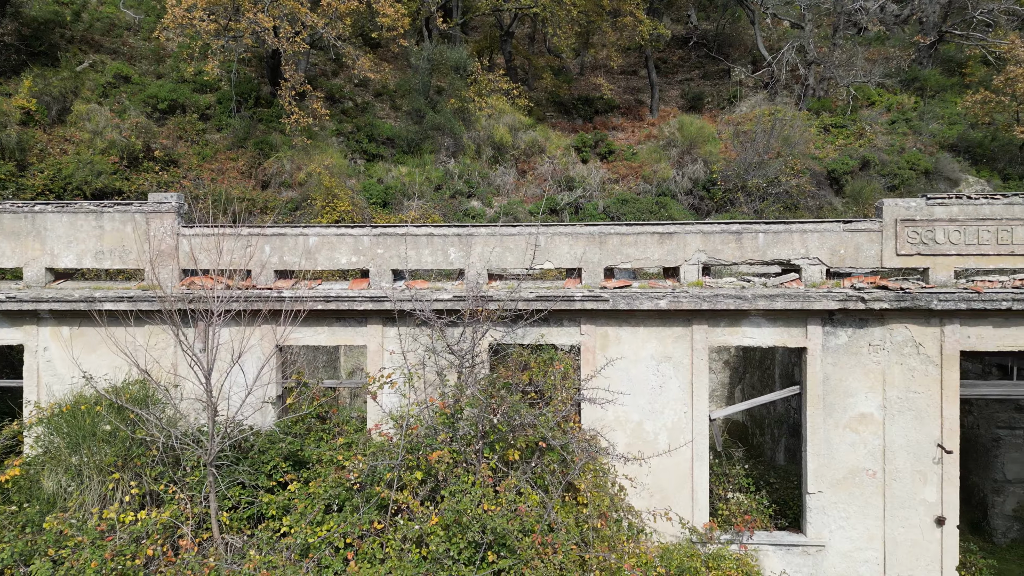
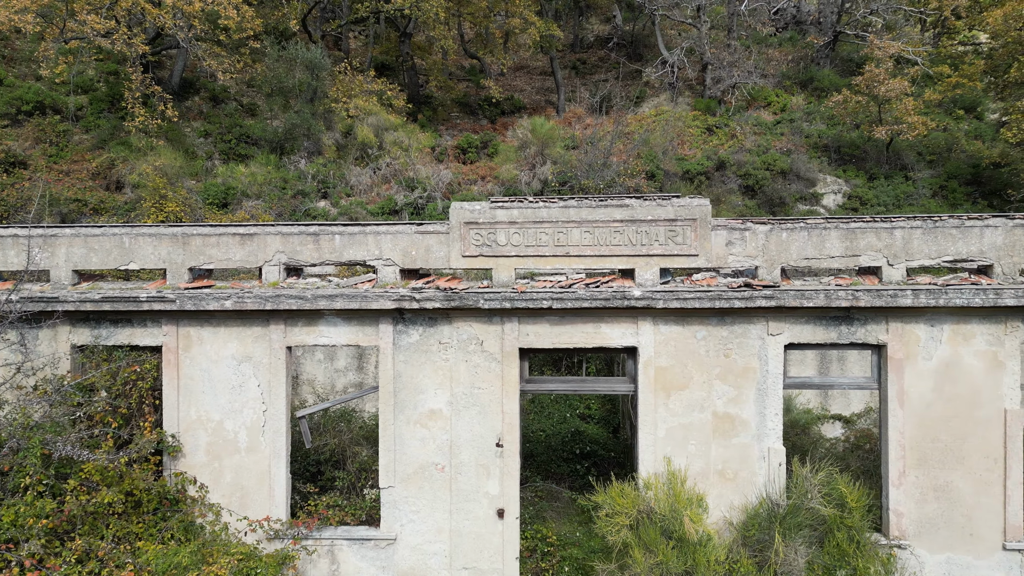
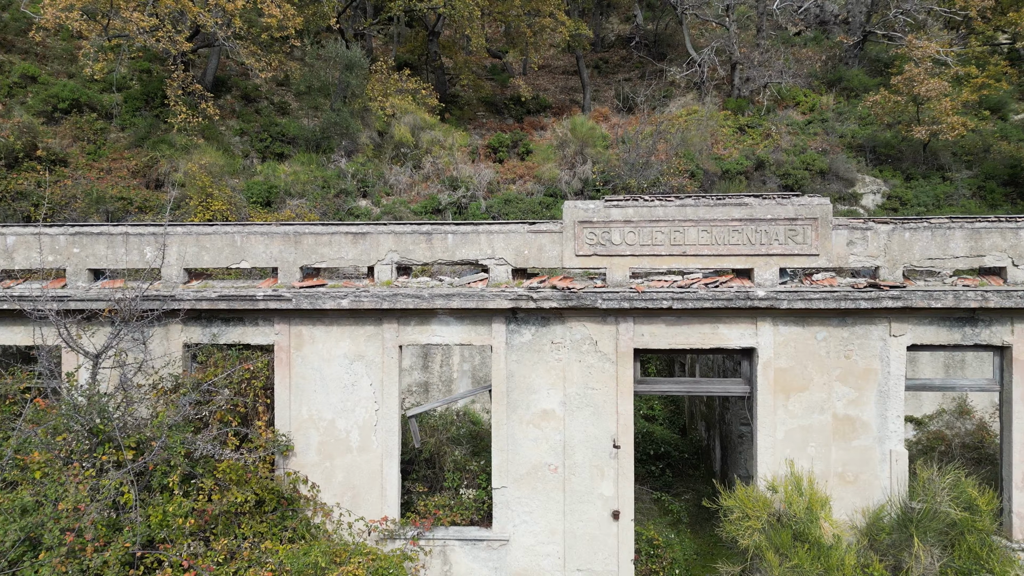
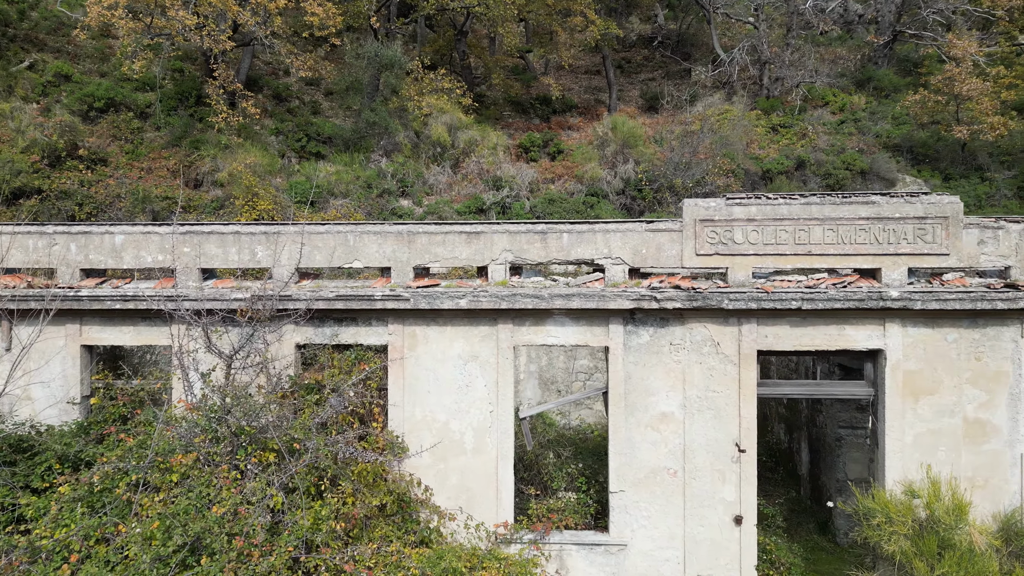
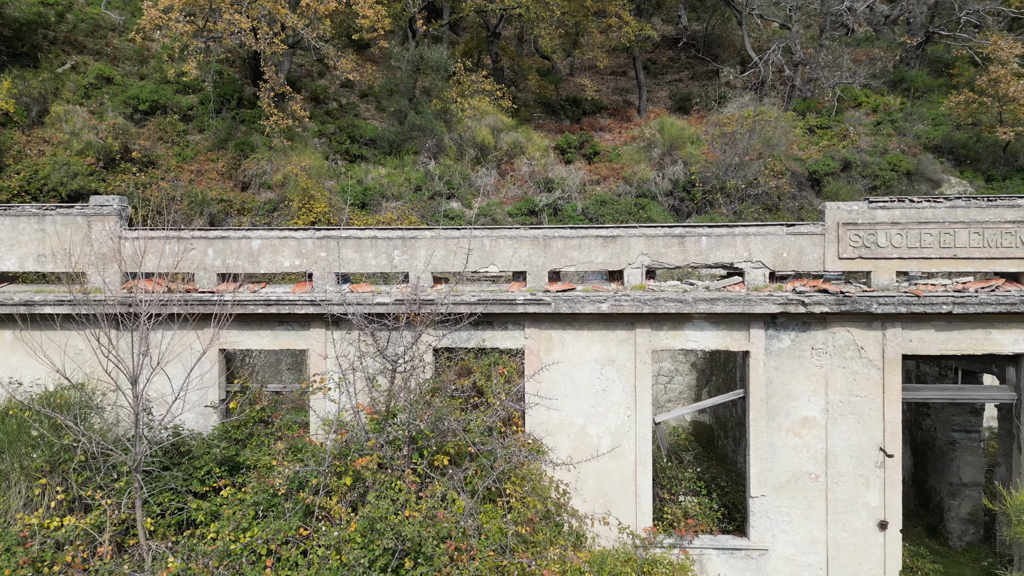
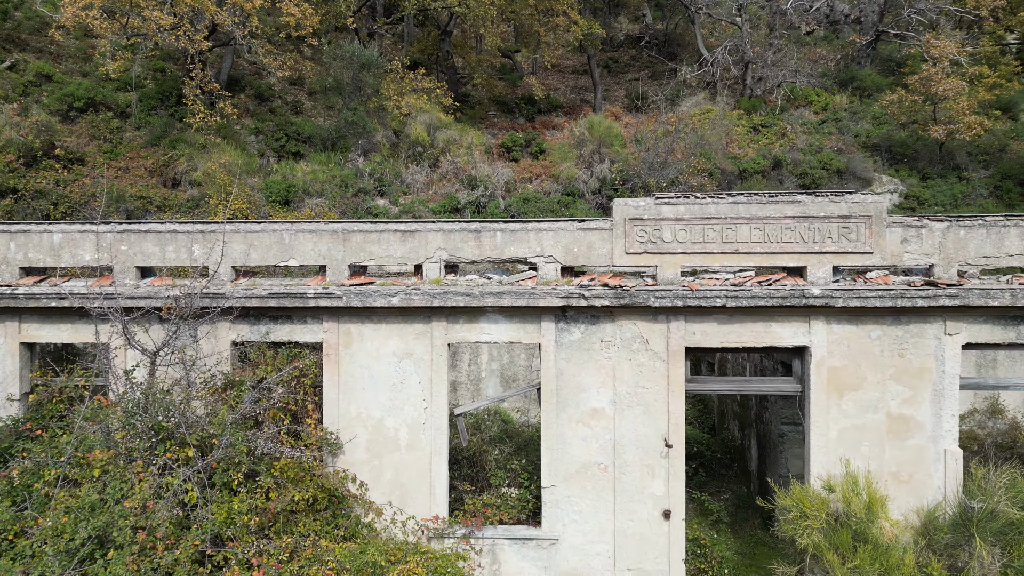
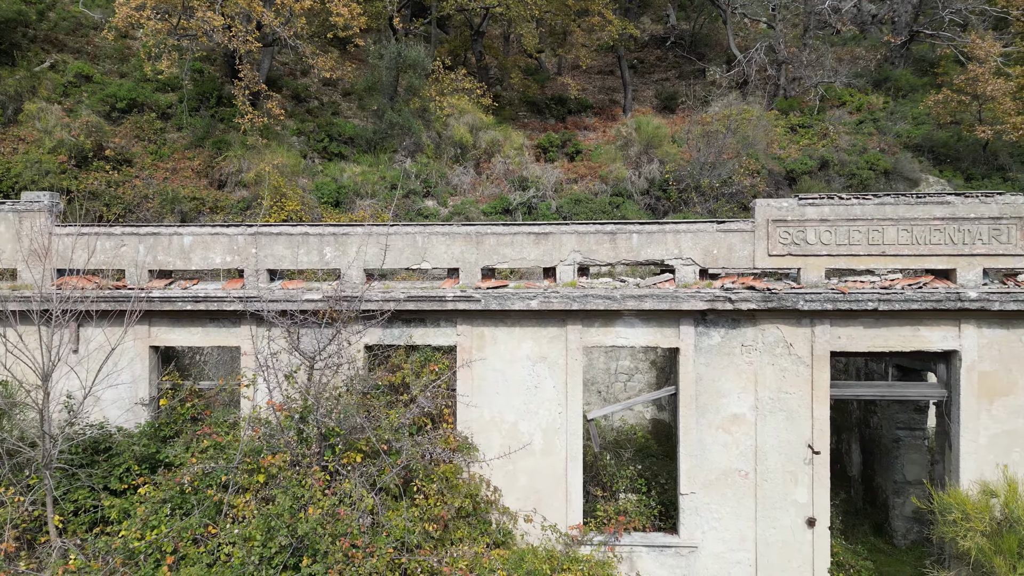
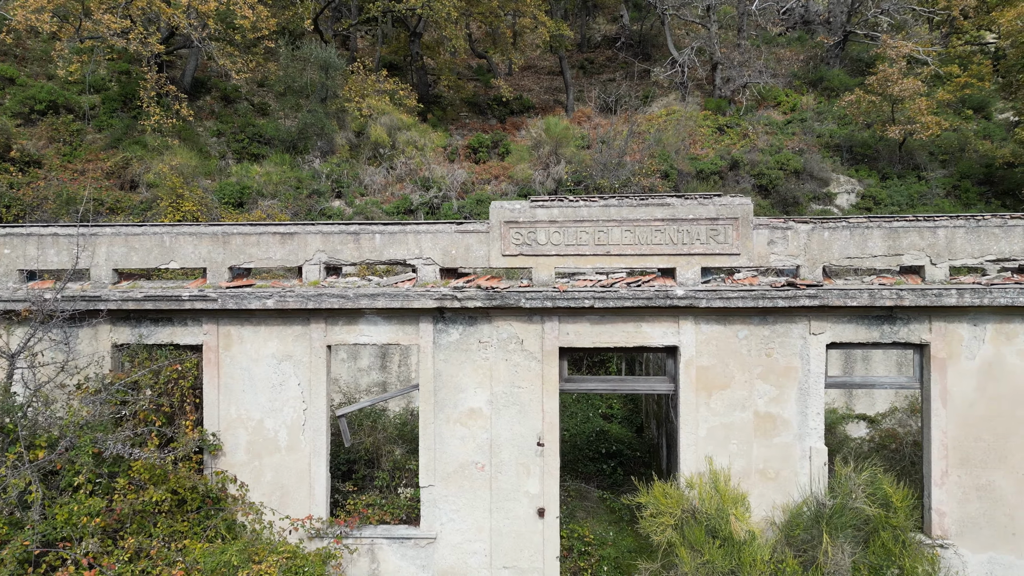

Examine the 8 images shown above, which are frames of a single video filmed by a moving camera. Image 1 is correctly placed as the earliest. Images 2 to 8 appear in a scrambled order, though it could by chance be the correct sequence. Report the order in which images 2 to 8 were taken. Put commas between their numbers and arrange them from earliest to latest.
5, 7, 4, 6, 3, 8, 2
